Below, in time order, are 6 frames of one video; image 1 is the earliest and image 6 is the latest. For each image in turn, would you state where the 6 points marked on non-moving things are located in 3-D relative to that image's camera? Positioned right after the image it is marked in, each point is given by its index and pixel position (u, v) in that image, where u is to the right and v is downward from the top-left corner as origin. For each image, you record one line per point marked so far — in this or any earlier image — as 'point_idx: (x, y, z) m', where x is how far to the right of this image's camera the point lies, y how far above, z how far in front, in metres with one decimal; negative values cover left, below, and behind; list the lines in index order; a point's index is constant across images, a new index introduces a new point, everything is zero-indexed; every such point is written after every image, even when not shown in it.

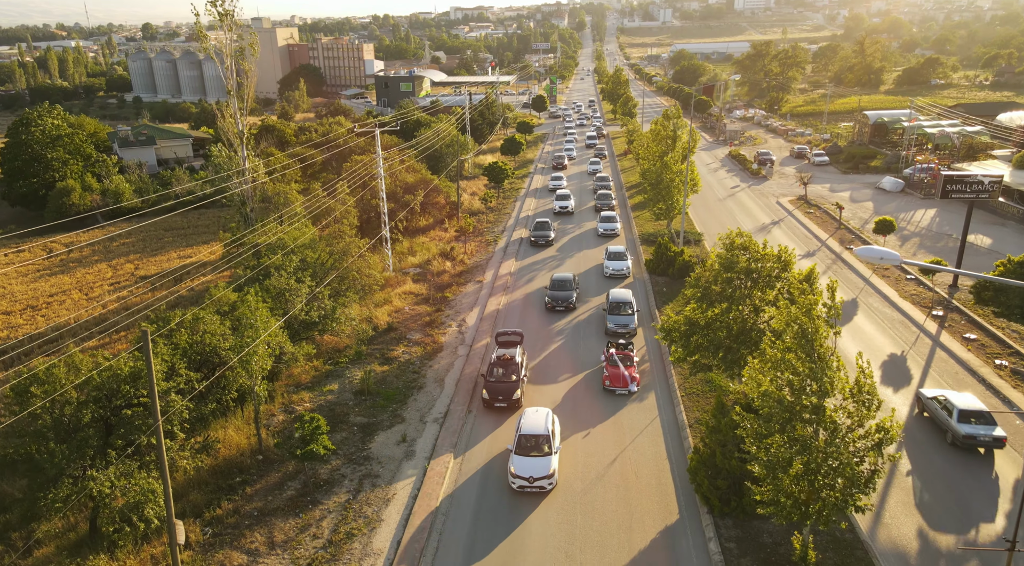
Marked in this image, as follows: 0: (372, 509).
0: (-3.3, -5.3, +17.1) m
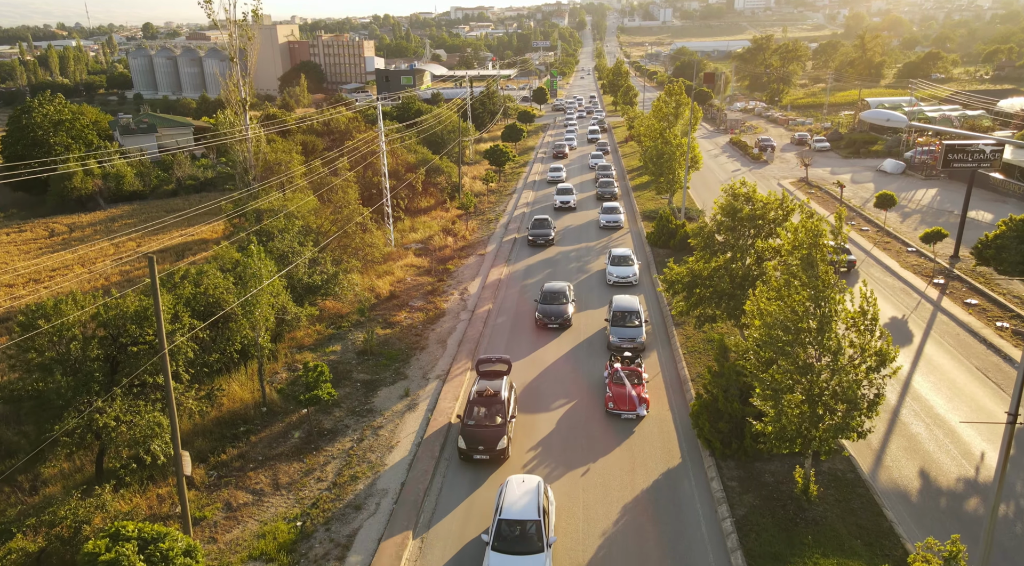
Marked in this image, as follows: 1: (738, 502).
0: (-3.2, -4.0, +17.2) m
1: (+4.6, -4.4, +14.8) m
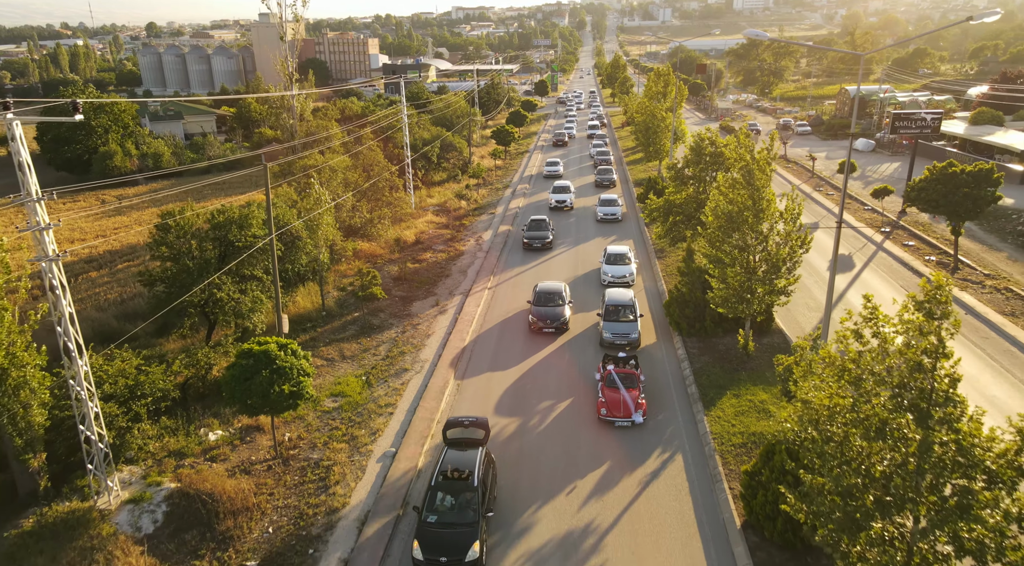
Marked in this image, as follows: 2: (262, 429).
0: (-2.9, -1.7, +21.9) m
1: (+4.9, -2.1, +19.5) m
2: (-5.5, -3.2, +16.2) m
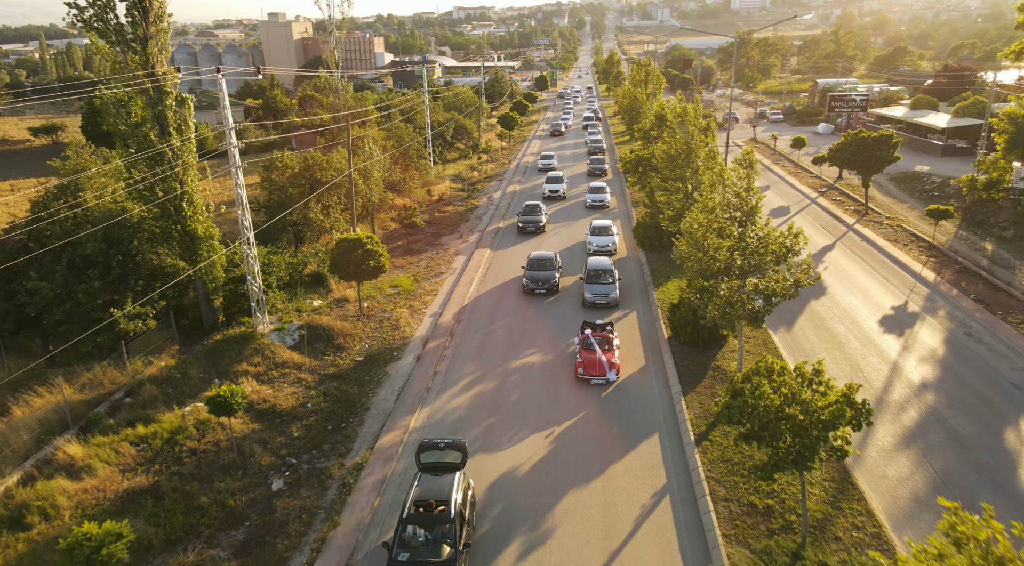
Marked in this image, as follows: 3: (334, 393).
0: (-2.6, +1.0, +29.4) m
1: (+5.2, +0.6, +27.0) m
2: (-5.2, -0.5, +23.6) m
3: (-4.3, -2.7, +17.5) m
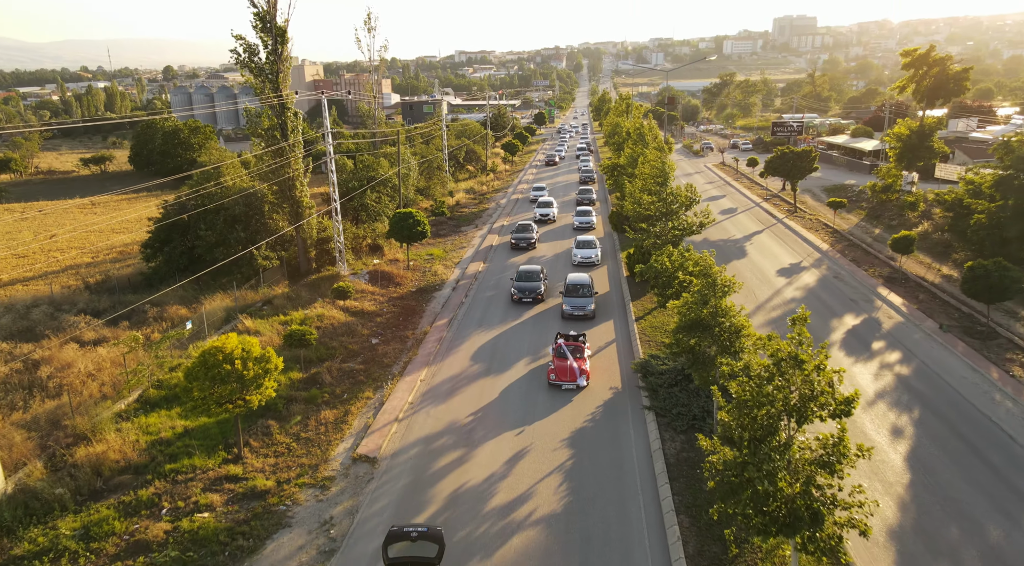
0: (-2.3, +2.2, +38.5) m
1: (+5.4, +2.0, +36.0) m
2: (-5.0, +1.0, +32.6) m
3: (-4.0, -0.8, +26.4) m
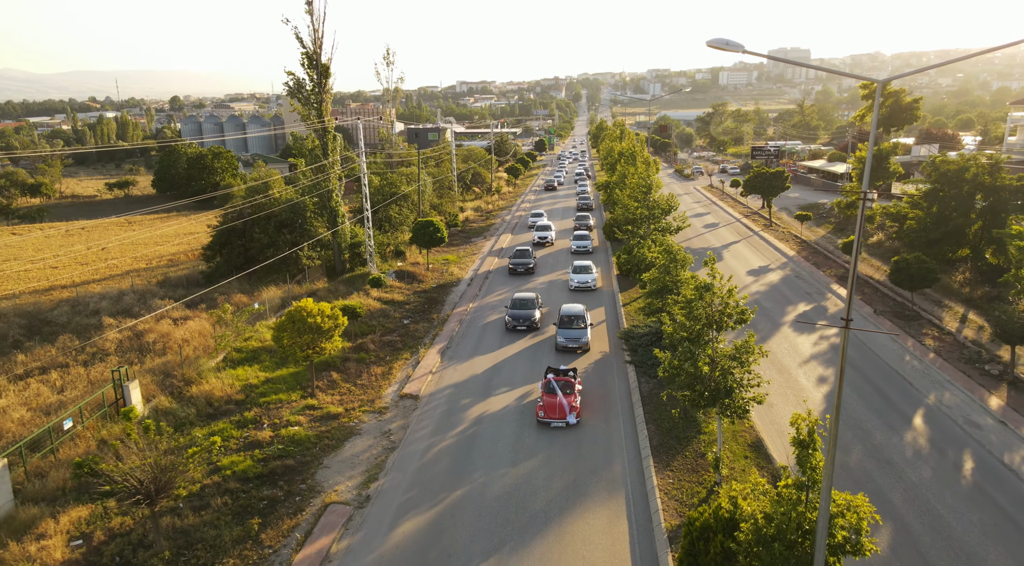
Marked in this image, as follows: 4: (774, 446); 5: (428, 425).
0: (-2.0, +2.0, +43.4) m
1: (+5.7, +1.8, +40.9) m
2: (-4.7, +1.0, +37.5) m
3: (-3.7, -0.6, +31.2) m
4: (+6.1, -3.9, +17.0) m
5: (-2.1, -3.6, +18.6) m
